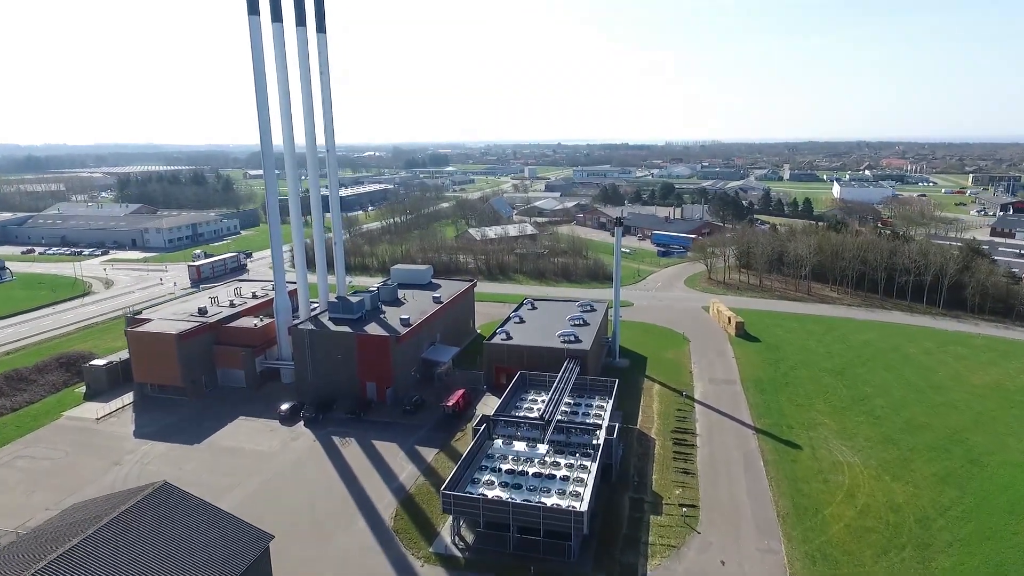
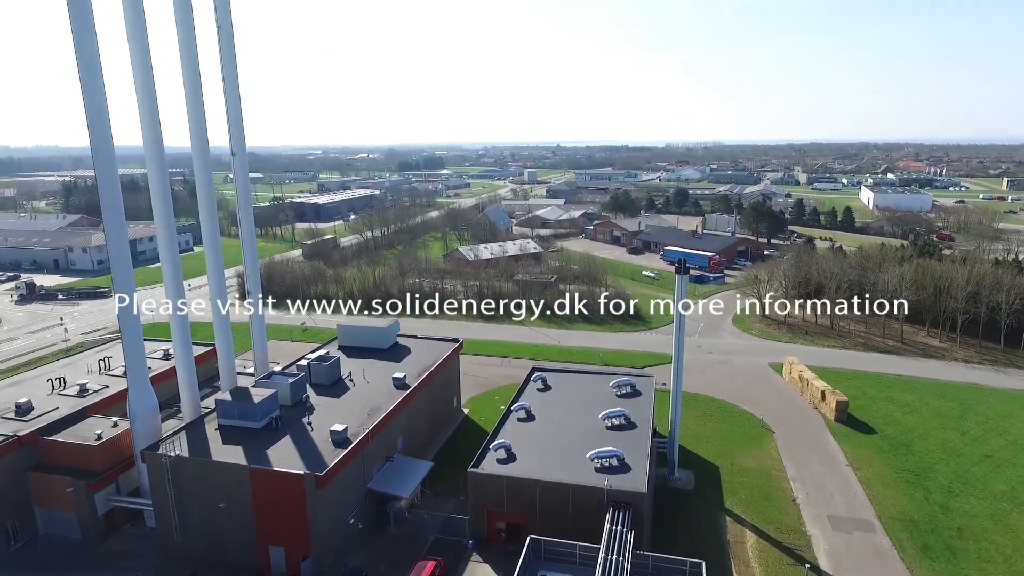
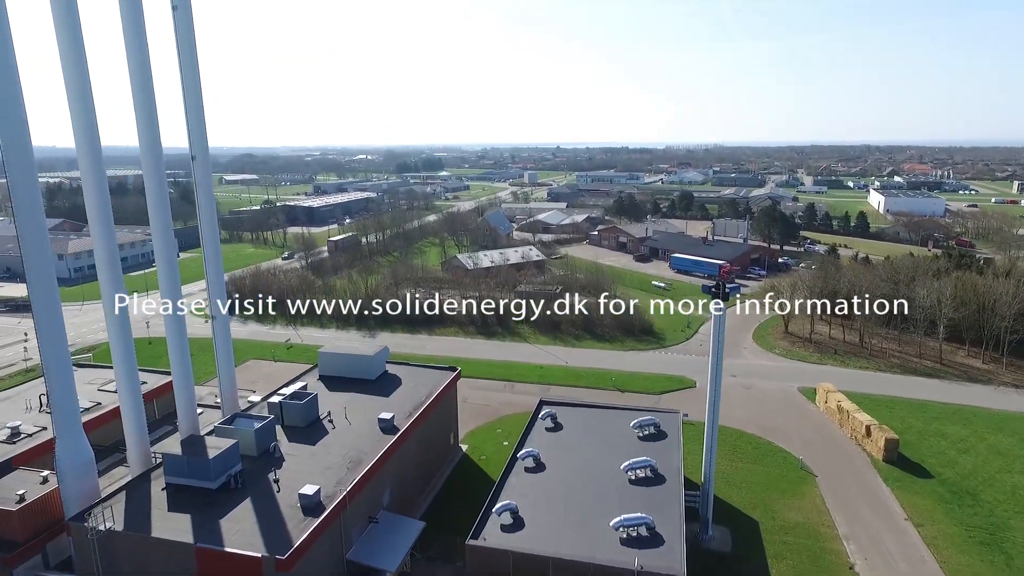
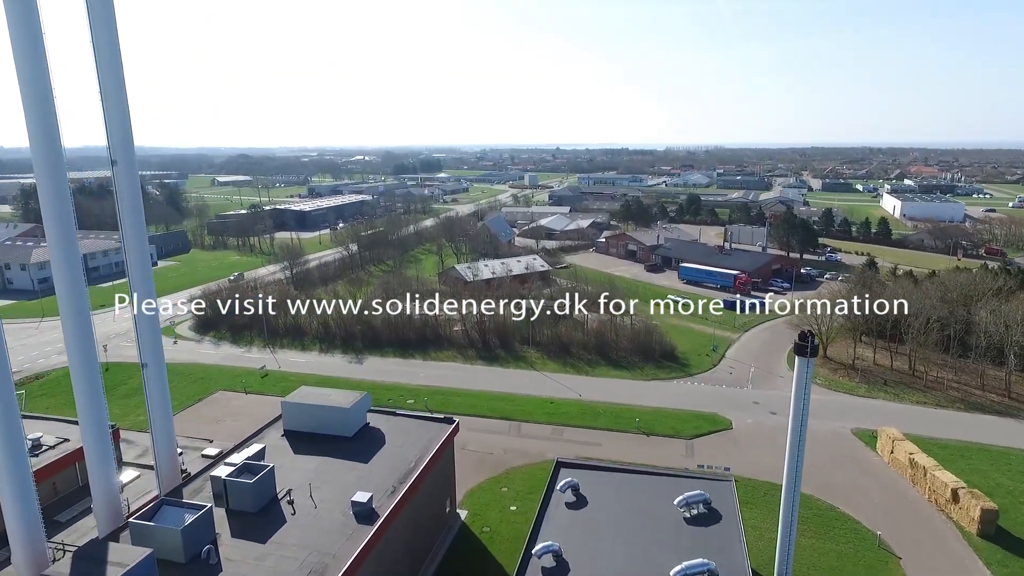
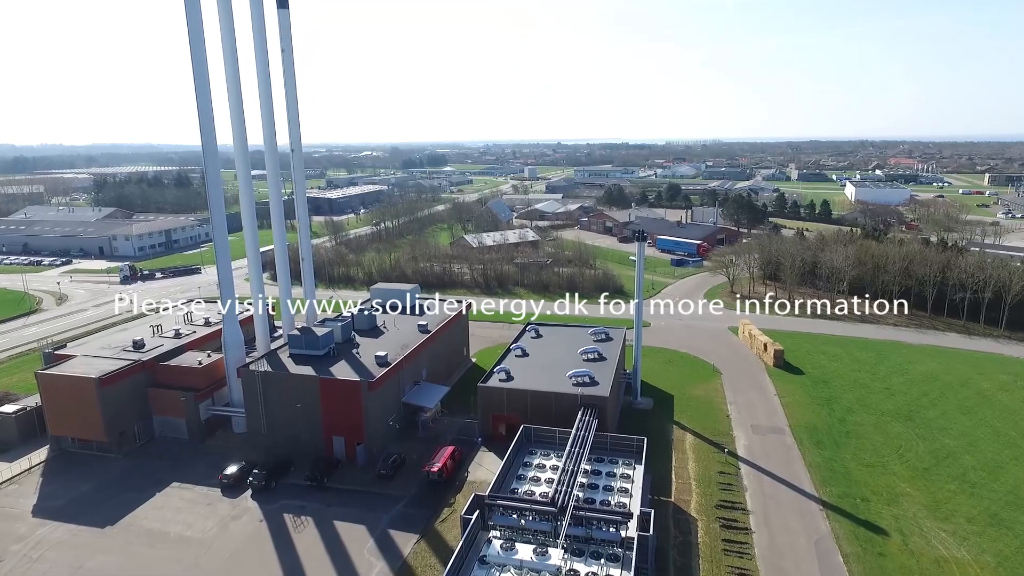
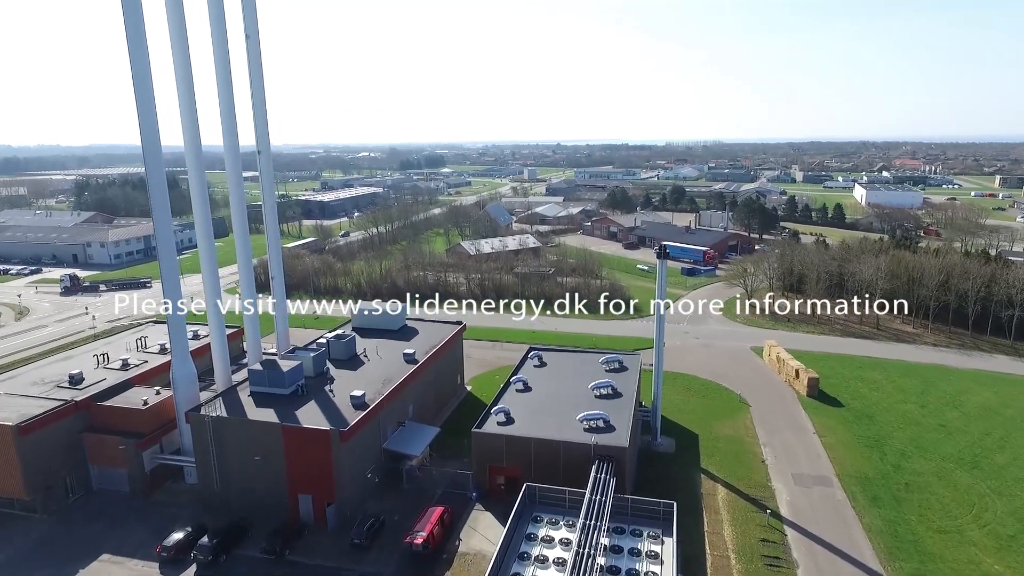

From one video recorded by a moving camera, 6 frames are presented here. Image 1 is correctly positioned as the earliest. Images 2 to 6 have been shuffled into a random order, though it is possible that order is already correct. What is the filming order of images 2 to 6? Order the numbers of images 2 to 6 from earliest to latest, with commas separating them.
5, 6, 2, 3, 4
